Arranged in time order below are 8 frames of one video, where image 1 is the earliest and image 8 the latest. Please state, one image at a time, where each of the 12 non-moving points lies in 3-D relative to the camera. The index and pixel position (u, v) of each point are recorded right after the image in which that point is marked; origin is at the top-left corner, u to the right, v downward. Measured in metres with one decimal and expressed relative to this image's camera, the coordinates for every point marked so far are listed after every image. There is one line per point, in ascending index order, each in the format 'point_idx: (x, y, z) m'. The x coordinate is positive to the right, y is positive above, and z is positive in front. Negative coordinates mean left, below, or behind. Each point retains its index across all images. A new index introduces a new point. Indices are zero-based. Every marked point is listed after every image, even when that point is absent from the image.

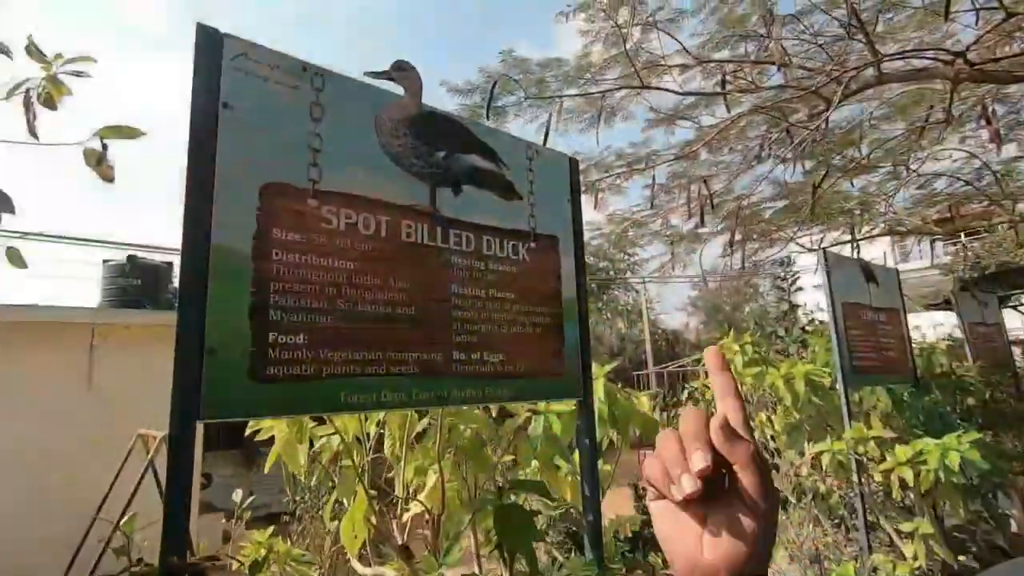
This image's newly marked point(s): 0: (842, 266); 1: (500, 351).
0: (+2.3, +0.2, +3.8) m
1: (0.0, -0.2, +1.7) m
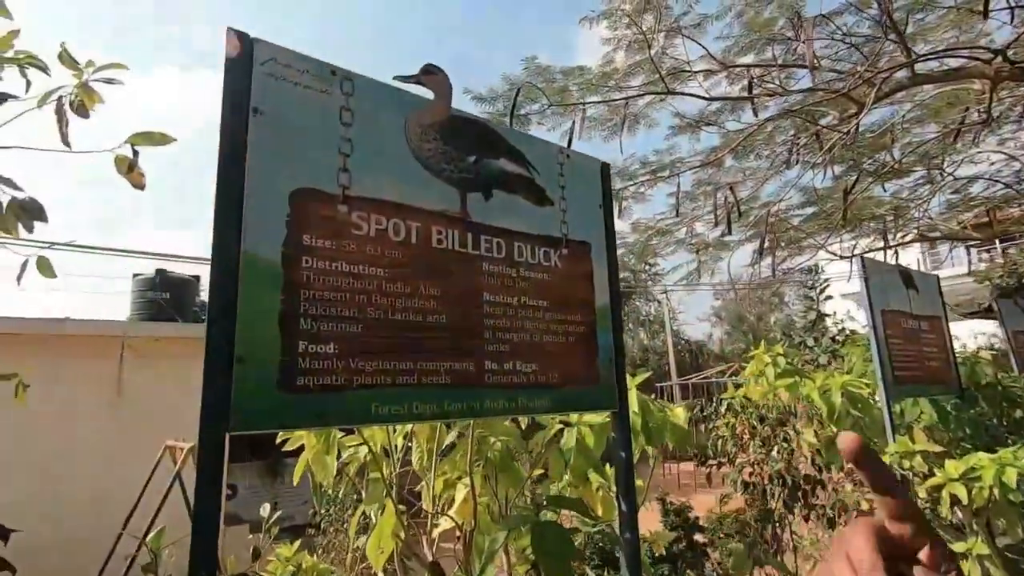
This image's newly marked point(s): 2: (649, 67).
0: (+2.5, +0.1, +3.6) m
1: (+0.1, -0.2, +1.6) m
2: (+1.1, +1.8, +4.5) m
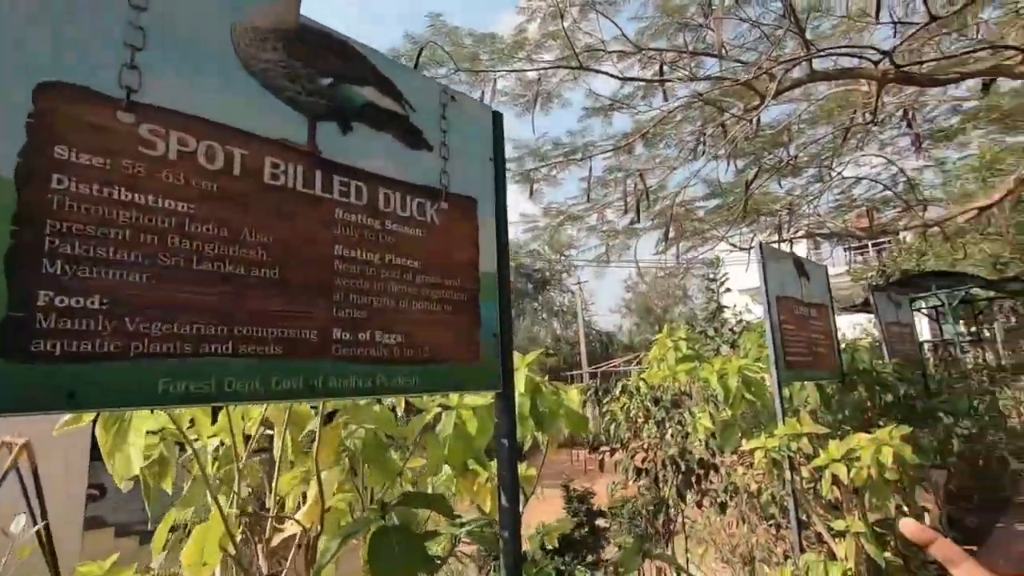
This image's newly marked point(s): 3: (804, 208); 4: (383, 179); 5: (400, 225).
0: (+1.8, +0.2, +3.7) m
1: (-0.3, -0.1, +1.4) m
2: (+0.4, +2.0, +4.3) m
3: (+3.8, +1.0, +7.0) m
4: (-0.3, +0.3, +1.4) m
5: (-0.3, +0.2, +1.4) m
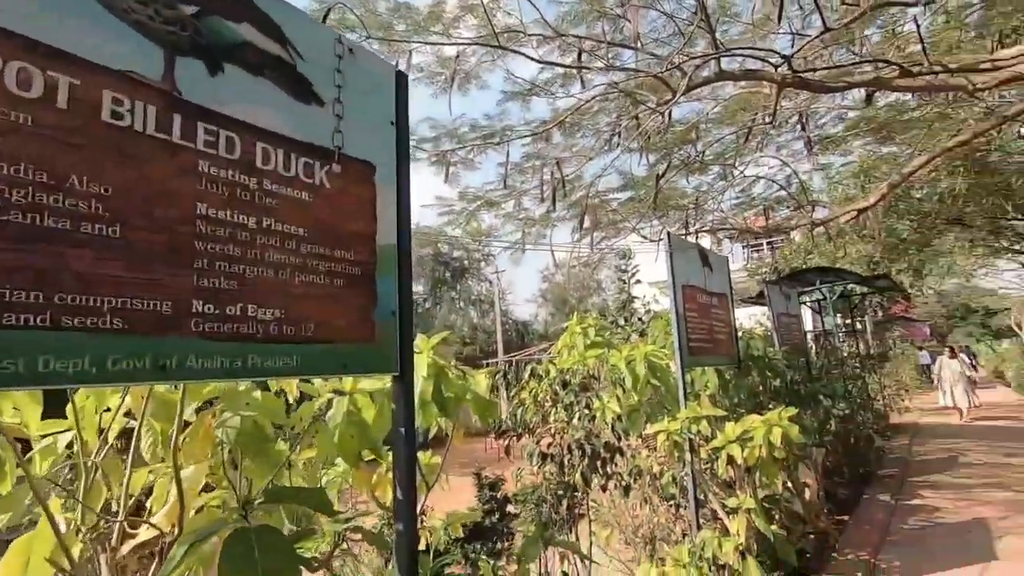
0: (+1.2, +0.3, +3.8) m
1: (-0.5, 0.0, +1.2) m
2: (-0.2, +2.1, +4.2) m
3: (+2.7, +1.1, +7.3) m
4: (-0.6, +0.3, +1.2) m
5: (-0.5, +0.2, +1.2) m
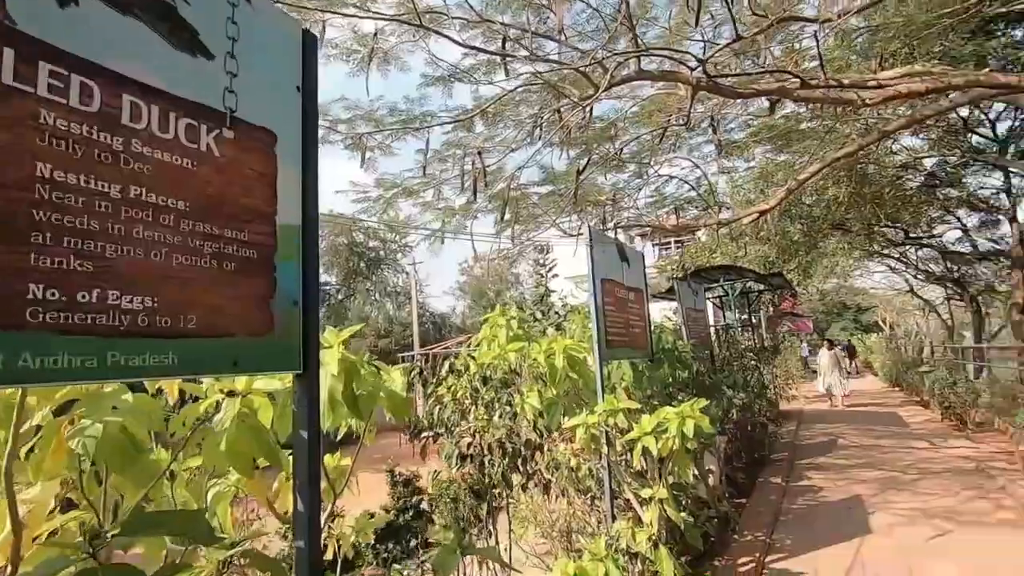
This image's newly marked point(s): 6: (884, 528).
0: (+0.6, +0.3, +3.8) m
1: (-0.7, 0.0, +1.0) m
2: (-0.8, +2.2, +4.0) m
3: (+1.6, +1.2, +7.5) m
4: (-0.7, +0.4, +1.0) m
5: (-0.7, +0.3, +1.0) m
6: (+3.2, -2.0, +4.6) m
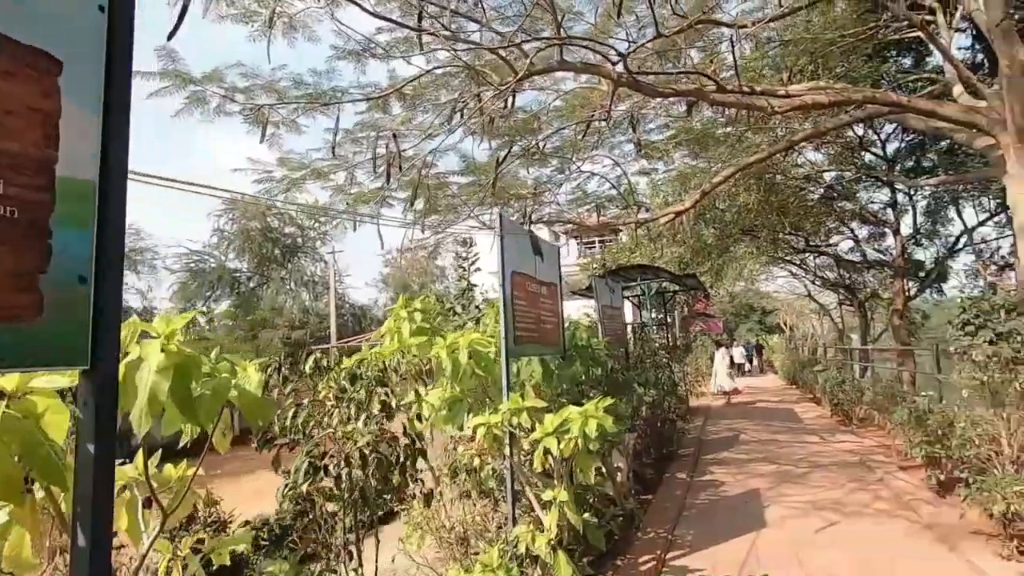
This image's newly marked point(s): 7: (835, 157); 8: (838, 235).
0: (0.0, +0.4, +3.7) m
1: (-0.9, 0.0, +0.7) m
2: (-1.4, +2.3, +3.6) m
3: (+0.5, +1.3, +7.5) m
4: (-0.9, +0.4, +0.7) m
5: (-0.9, +0.3, +0.7) m
6: (+2.3, -2.1, +4.8) m
7: (+6.5, +2.6, +11.0) m
8: (+8.1, +1.3, +13.6) m
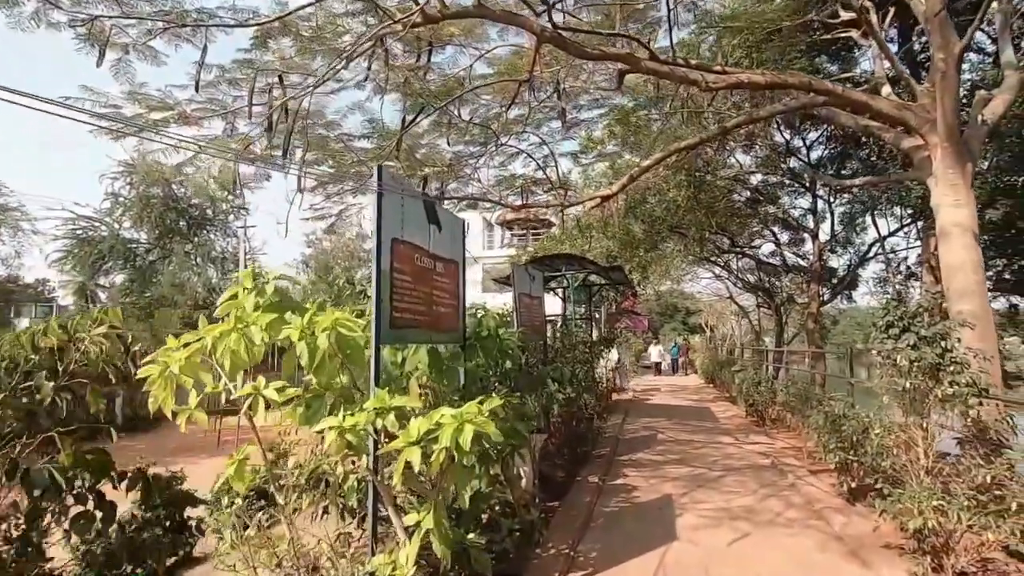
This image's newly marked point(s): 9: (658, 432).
0: (-0.6, +0.5, +3.0) m
1: (-1.2, +0.2, -0.1) m
2: (-1.9, +2.5, +2.8) m
3: (-0.6, +1.5, +6.8) m
4: (-1.2, +0.6, -0.1) m
5: (-1.2, +0.5, 0.0) m
6: (+1.4, -2.0, +4.4) m
7: (+5.1, +2.6, +11.1) m
8: (+6.3, +1.3, +13.8) m
9: (+2.4, -2.4, +8.9) m
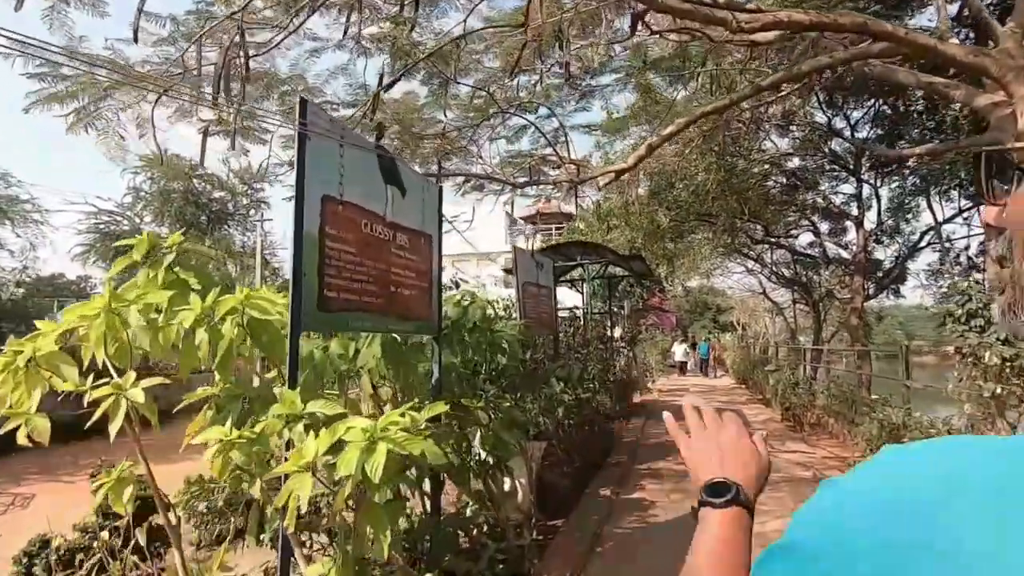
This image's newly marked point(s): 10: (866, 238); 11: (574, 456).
0: (-0.7, +0.6, +2.4) m
1: (-1.5, +0.3, -0.7) m
2: (-2.0, +2.6, +2.2) m
3: (-0.5, +1.6, +6.2) m
4: (-1.5, +0.7, -0.7) m
5: (-1.5, +0.6, -0.6) m
6: (+1.4, -1.9, +3.7) m
7: (+5.4, +2.7, +10.1) m
8: (+6.7, +1.4, +12.8) m
9: (+2.6, -2.2, +8.1) m
10: (+7.2, +1.0, +11.1) m
11: (+0.6, -1.7, +5.6) m
